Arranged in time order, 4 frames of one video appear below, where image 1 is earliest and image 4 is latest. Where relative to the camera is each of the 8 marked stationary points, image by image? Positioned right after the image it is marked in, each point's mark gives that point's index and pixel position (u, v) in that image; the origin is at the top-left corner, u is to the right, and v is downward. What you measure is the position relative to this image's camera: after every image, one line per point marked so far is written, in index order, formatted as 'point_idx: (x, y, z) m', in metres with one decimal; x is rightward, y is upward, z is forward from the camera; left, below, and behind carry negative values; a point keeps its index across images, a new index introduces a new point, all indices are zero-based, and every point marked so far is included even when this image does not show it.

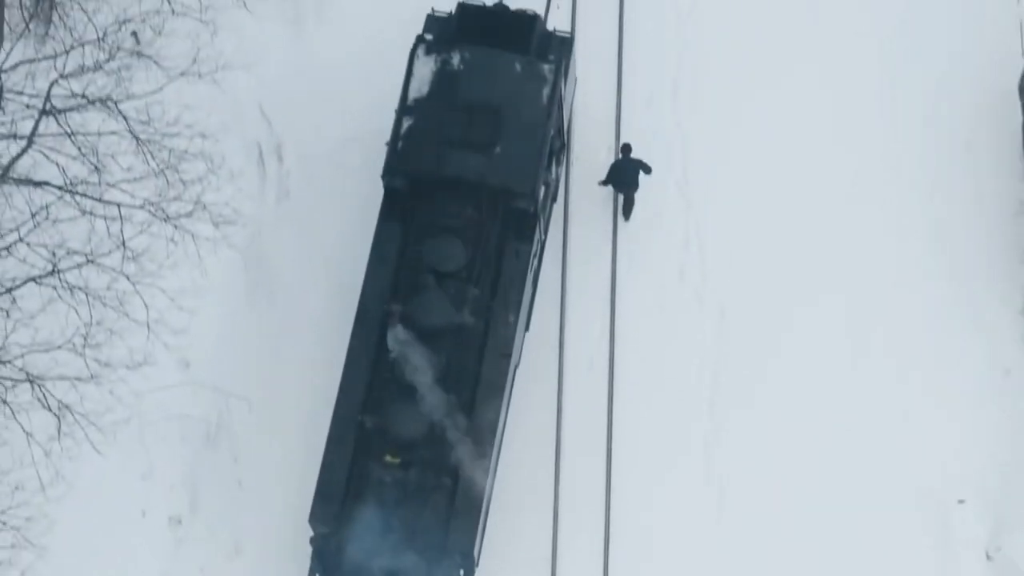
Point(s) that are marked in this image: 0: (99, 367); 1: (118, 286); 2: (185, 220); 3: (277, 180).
0: (-3.0, -0.6, +7.4) m
1: (-2.8, 0.0, +7.5) m
2: (-2.4, +0.4, +7.7) m
3: (-1.8, +0.9, +8.1) m
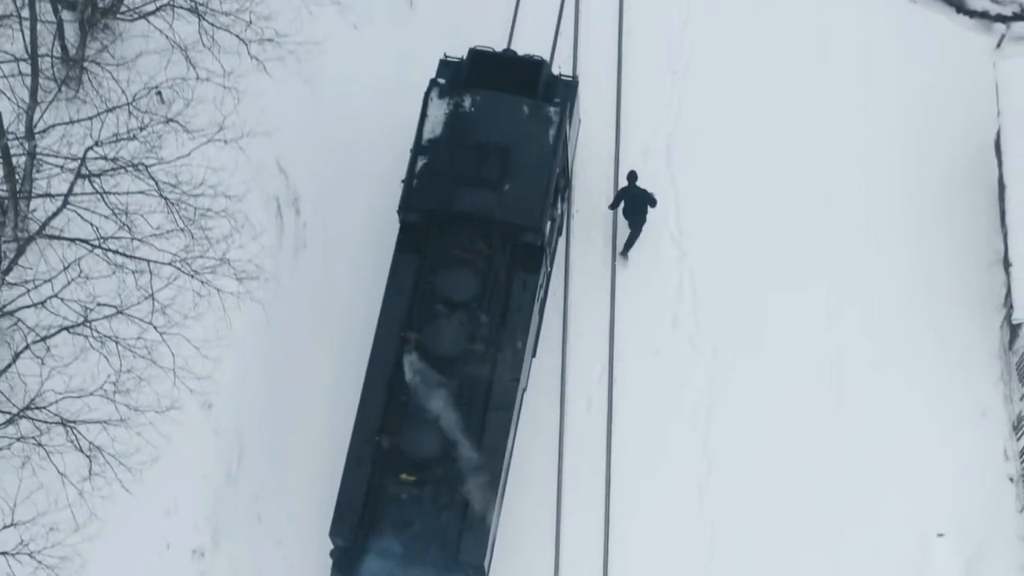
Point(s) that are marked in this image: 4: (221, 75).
0: (-2.9, -1.0, +7.9) m
1: (-2.8, -0.4, +8.1) m
2: (-2.4, +0.1, +8.3) m
3: (-1.8, +0.5, +8.7) m
4: (-2.4, +1.8, +8.9) m
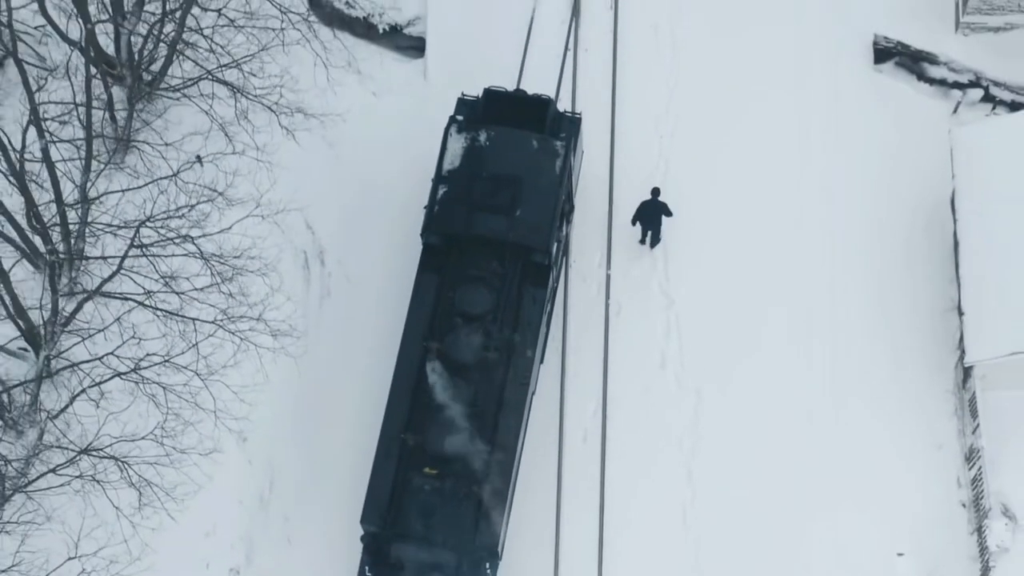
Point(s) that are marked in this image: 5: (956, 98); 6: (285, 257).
0: (-2.9, -1.4, +9.0) m
1: (-2.8, -0.8, +9.1) m
2: (-2.4, -0.4, +9.3) m
3: (-1.8, +0.1, +9.7) m
4: (-2.4, +1.3, +9.9) m
5: (+4.5, +1.9, +10.6) m
6: (-2.1, +0.3, +9.6) m
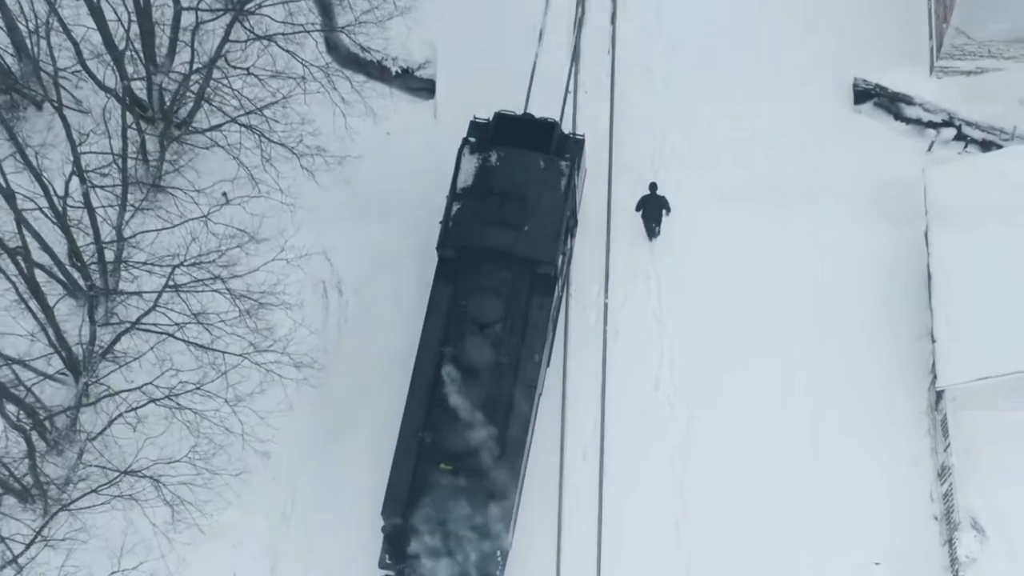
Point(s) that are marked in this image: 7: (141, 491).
0: (-2.9, -1.7, +9.8) m
1: (-2.8, -1.2, +9.9) m
2: (-2.3, -0.7, +10.1) m
3: (-1.8, -0.2, +10.5) m
4: (-2.4, +1.0, +10.6) m
5: (+4.6, +1.7, +11.3) m
6: (-2.1, 0.0, +10.4) m
7: (-3.4, -1.9, +9.6) m
